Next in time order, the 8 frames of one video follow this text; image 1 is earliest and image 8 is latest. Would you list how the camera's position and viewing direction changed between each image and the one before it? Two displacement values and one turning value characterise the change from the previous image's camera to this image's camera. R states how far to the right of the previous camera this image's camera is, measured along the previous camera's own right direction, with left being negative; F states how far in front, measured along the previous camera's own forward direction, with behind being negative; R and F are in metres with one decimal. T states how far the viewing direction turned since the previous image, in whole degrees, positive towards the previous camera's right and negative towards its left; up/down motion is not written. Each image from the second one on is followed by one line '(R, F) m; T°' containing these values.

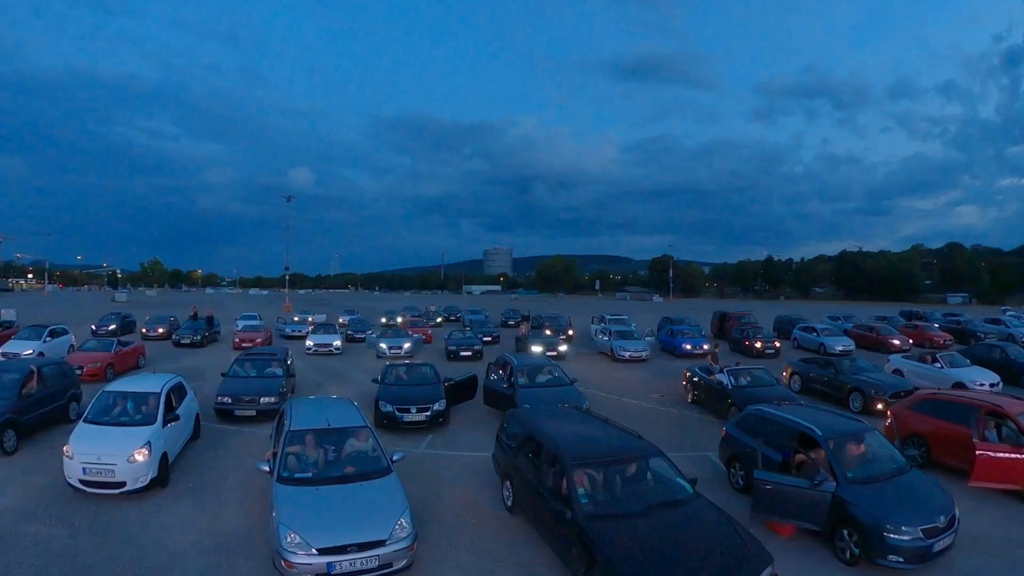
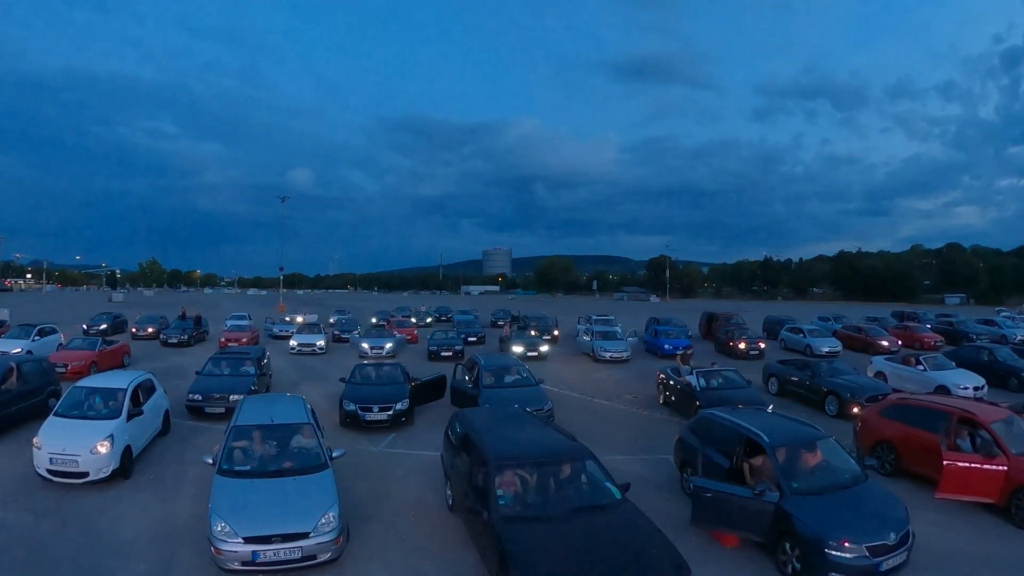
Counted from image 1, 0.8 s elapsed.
(+0.6, +0.1) m; 0°
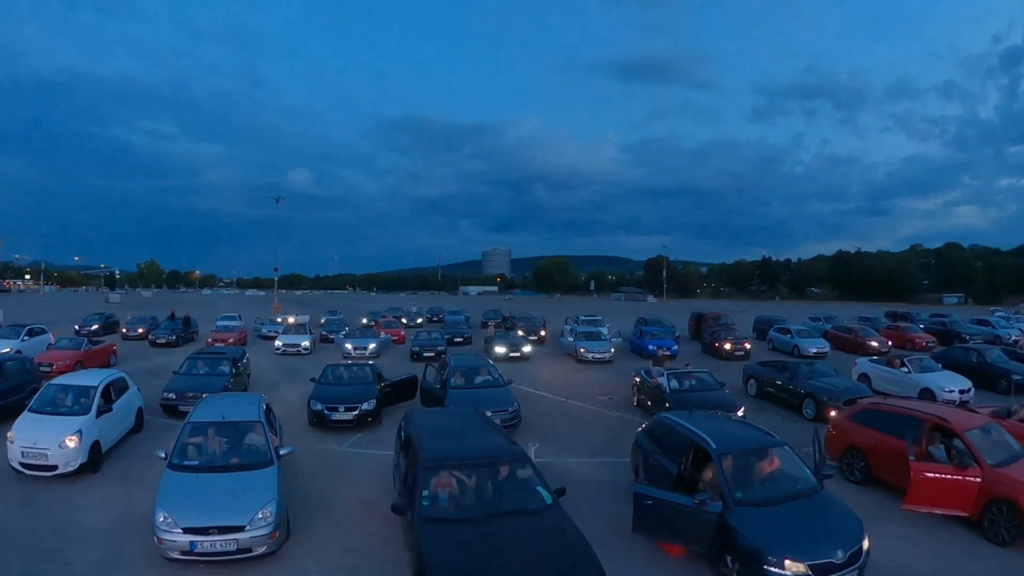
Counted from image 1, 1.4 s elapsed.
(+0.6, +0.1) m; 0°
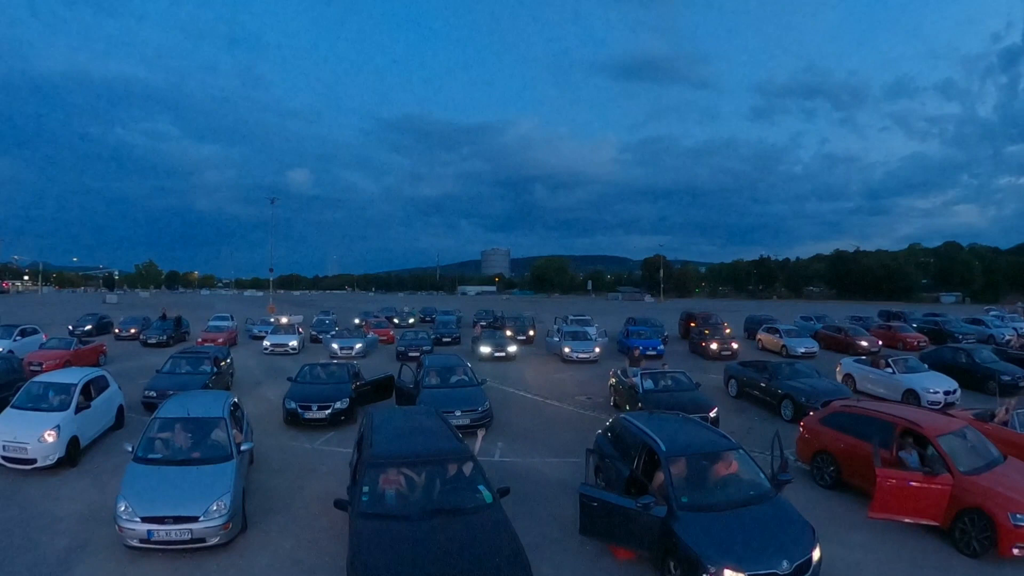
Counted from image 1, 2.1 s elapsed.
(+0.5, 0.0) m; 0°
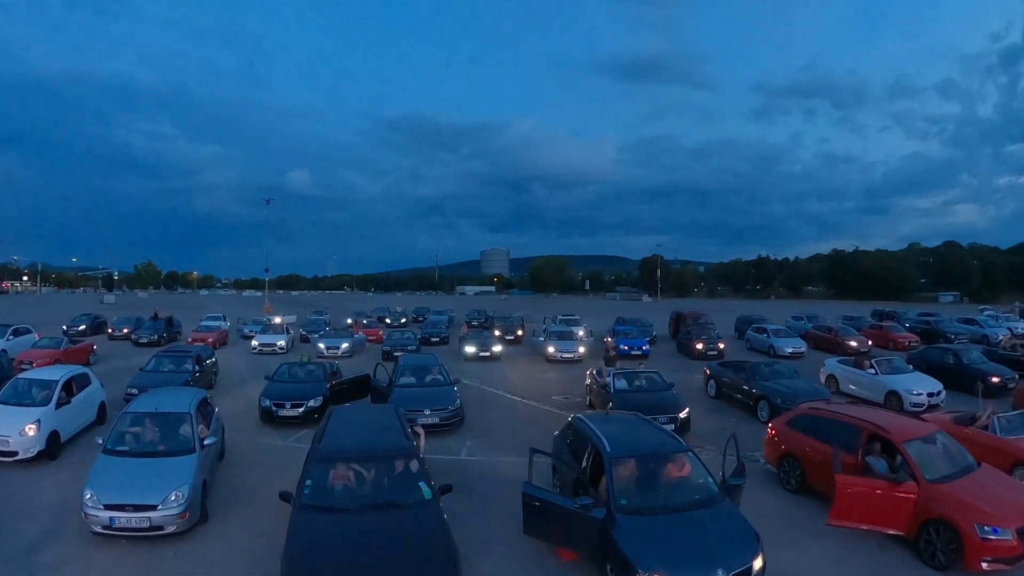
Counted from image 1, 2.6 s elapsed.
(+0.5, 0.0) m; 0°
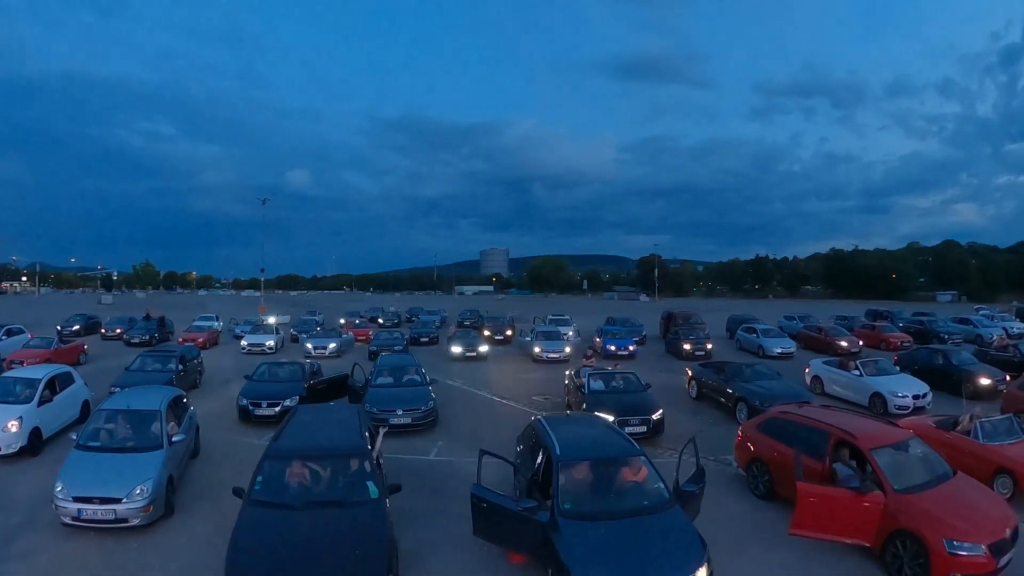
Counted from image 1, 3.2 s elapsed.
(+0.5, 0.0) m; 0°
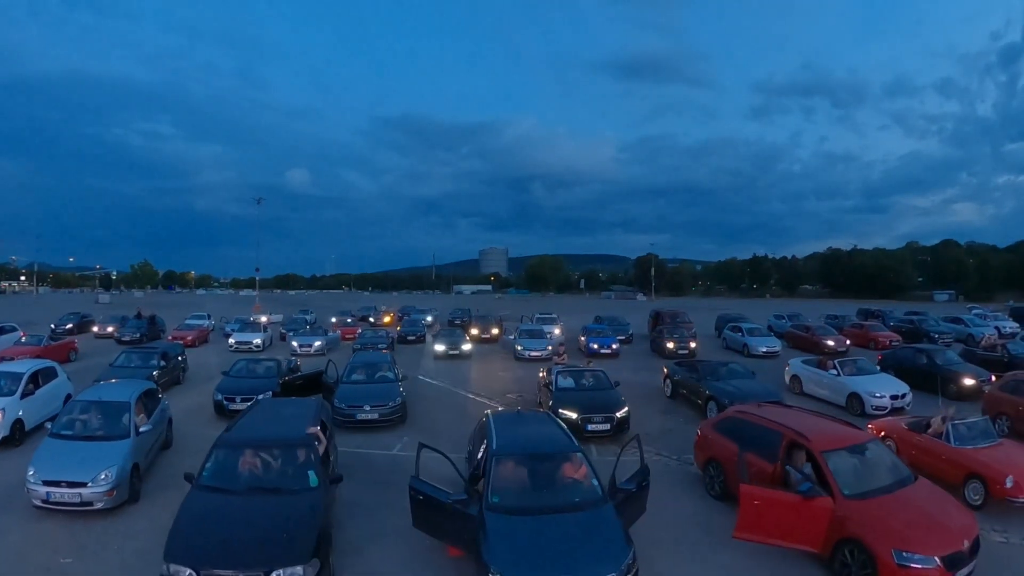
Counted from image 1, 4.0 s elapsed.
(+0.6, -0.1) m; 0°
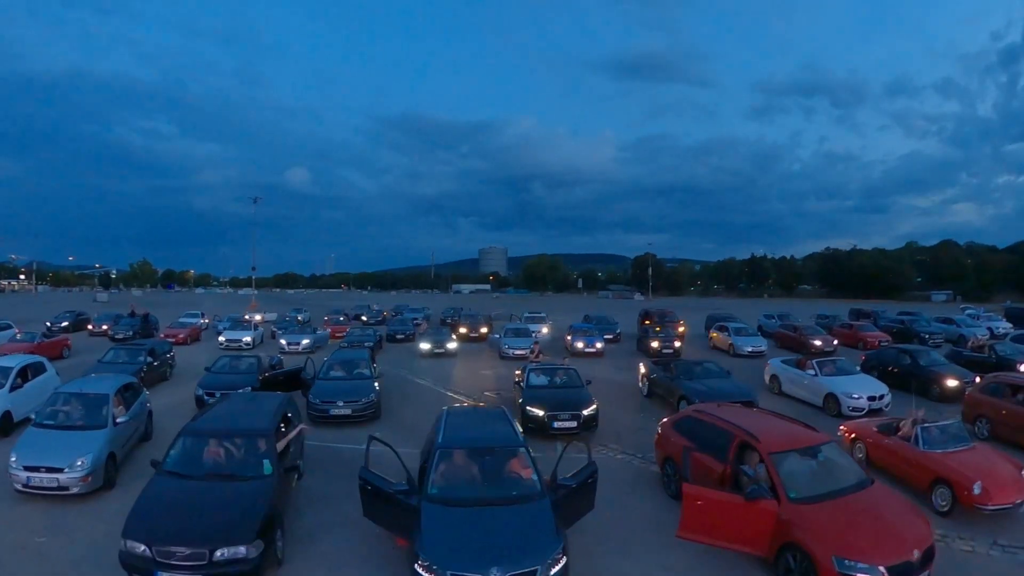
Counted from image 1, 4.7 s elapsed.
(+0.5, -0.2) m; 0°
